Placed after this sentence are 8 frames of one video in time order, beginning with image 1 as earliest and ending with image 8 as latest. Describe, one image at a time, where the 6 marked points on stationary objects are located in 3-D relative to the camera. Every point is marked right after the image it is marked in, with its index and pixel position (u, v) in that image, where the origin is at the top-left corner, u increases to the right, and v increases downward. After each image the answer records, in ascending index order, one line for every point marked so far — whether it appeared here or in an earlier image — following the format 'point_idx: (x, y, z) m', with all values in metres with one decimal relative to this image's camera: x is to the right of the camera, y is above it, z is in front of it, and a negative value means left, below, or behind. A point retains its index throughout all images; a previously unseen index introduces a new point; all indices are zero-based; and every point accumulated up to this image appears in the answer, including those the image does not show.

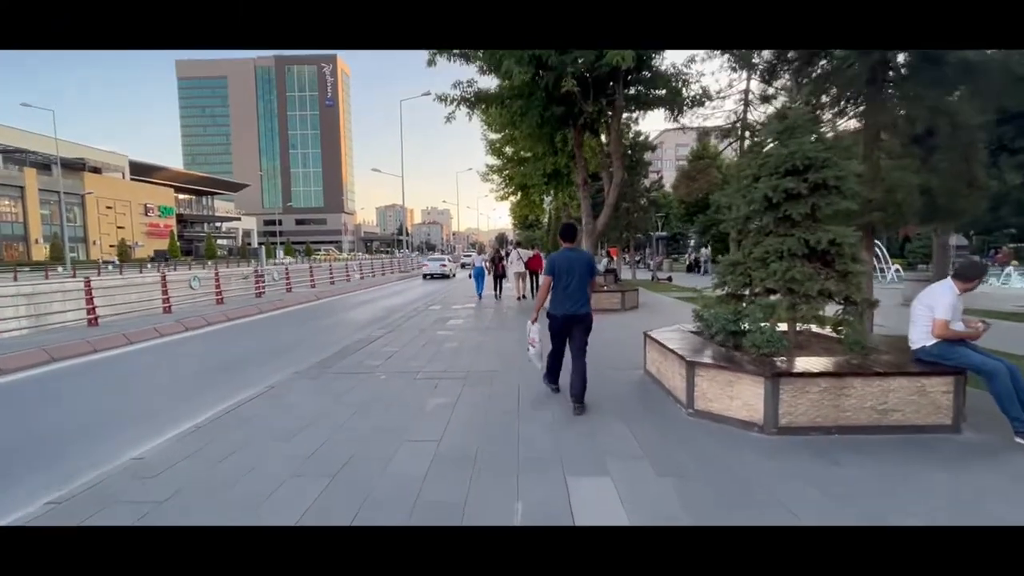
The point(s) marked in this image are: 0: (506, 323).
0: (-0.2, -1.0, +13.9) m
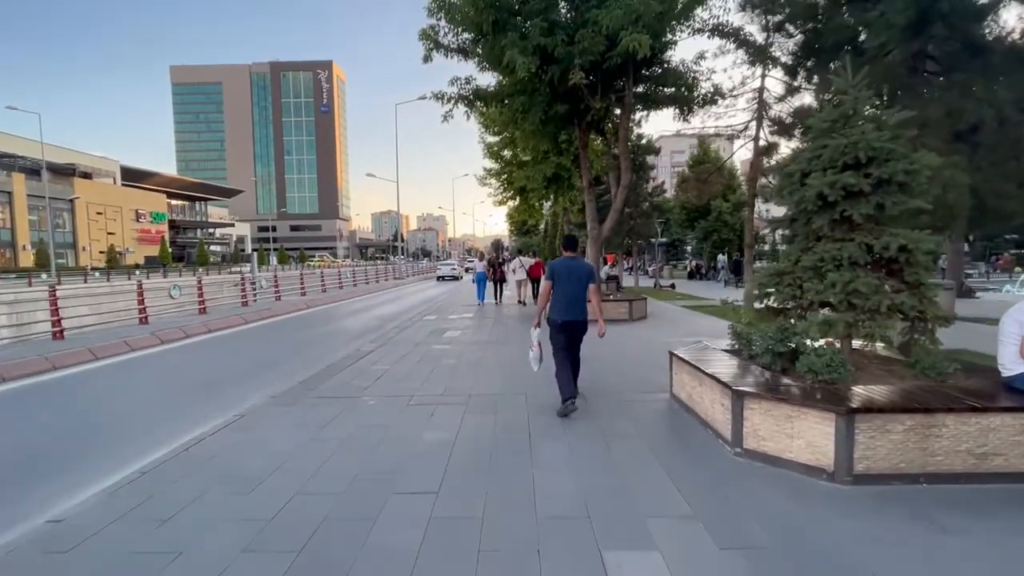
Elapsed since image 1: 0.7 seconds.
0: (-0.2, -1.2, +12.9) m
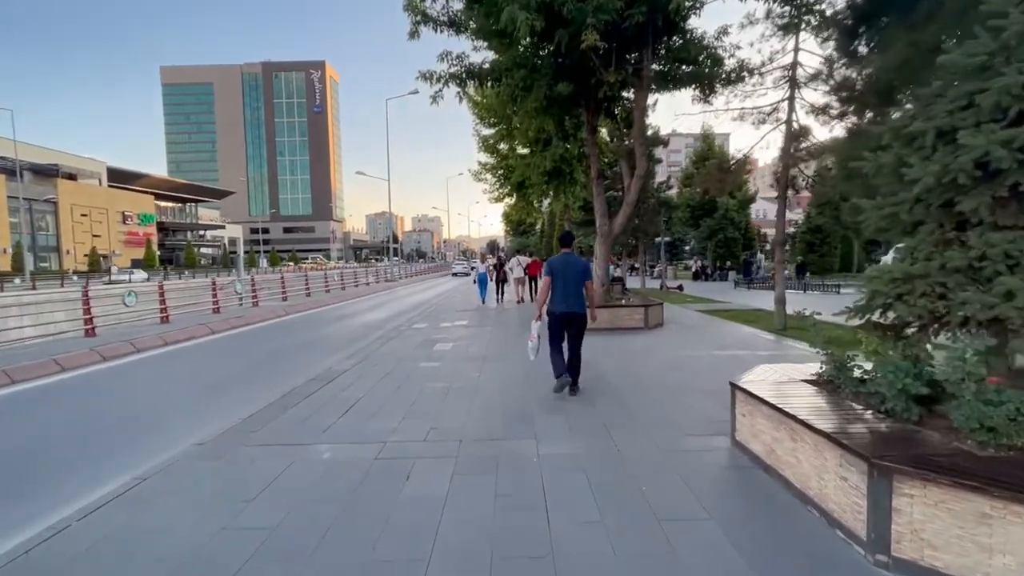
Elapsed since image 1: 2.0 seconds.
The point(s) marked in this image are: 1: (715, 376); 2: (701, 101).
0: (-0.1, -1.3, +11.2) m
1: (+3.4, -1.5, +8.1) m
2: (+5.0, +5.0, +13.0) m
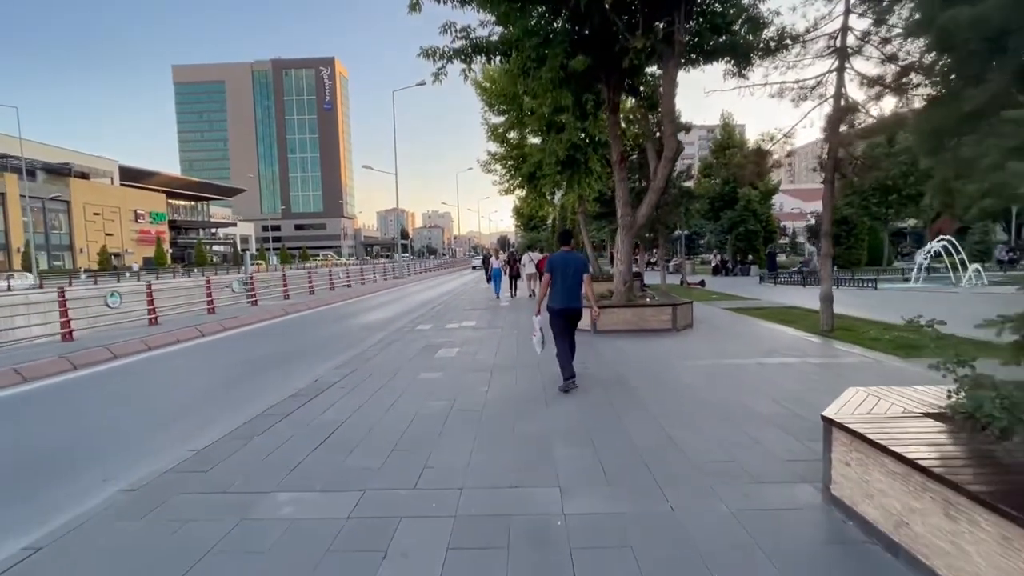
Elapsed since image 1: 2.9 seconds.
0: (+0.1, -1.3, +10.0) m
1: (+3.6, -1.5, +6.8) m
2: (+5.3, +5.1, +11.6) m
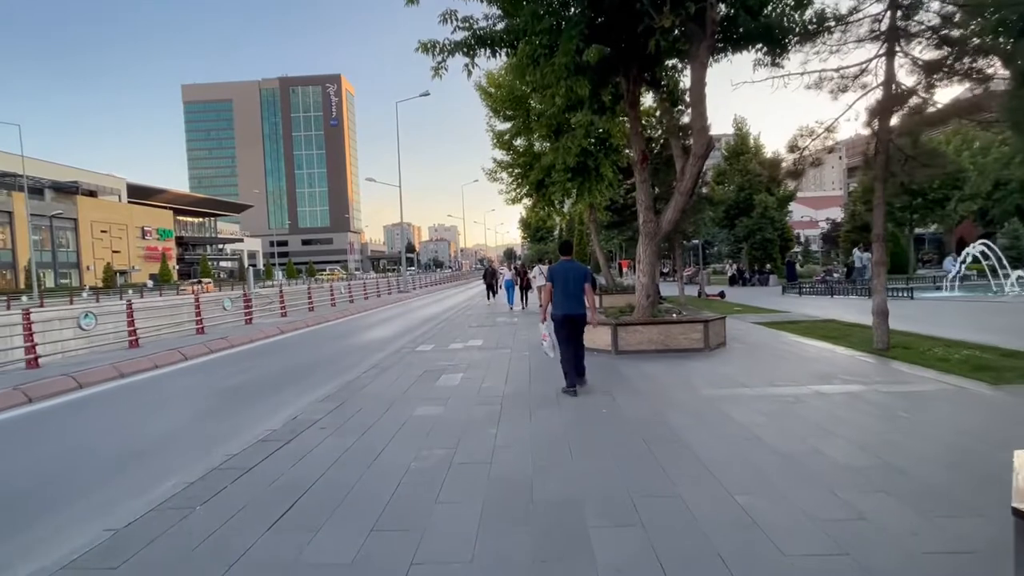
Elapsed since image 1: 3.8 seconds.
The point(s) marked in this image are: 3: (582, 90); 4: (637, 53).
0: (+0.3, -1.6, +8.7) m
1: (+3.7, -1.6, +5.5) m
2: (+5.5, +4.8, +10.4) m
3: (+1.4, +3.9, +9.3) m
4: (+2.4, +4.5, +9.5) m
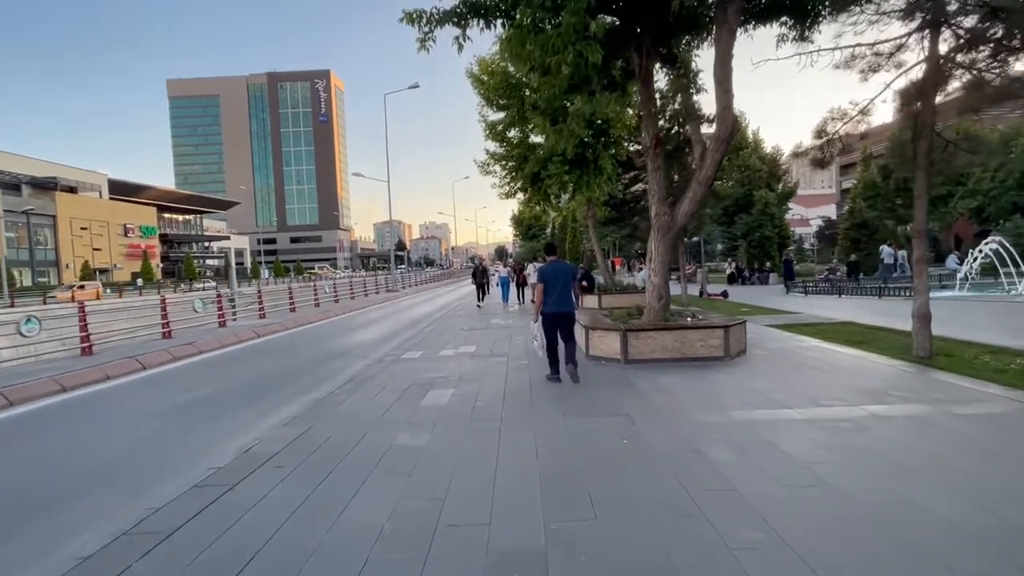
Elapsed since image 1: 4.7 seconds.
0: (+0.3, -1.6, +7.6) m
1: (+3.8, -1.7, +4.4) m
2: (+5.4, +4.8, +9.3) m
3: (+1.4, +3.8, +8.1) m
4: (+2.3, +4.5, +8.4) m
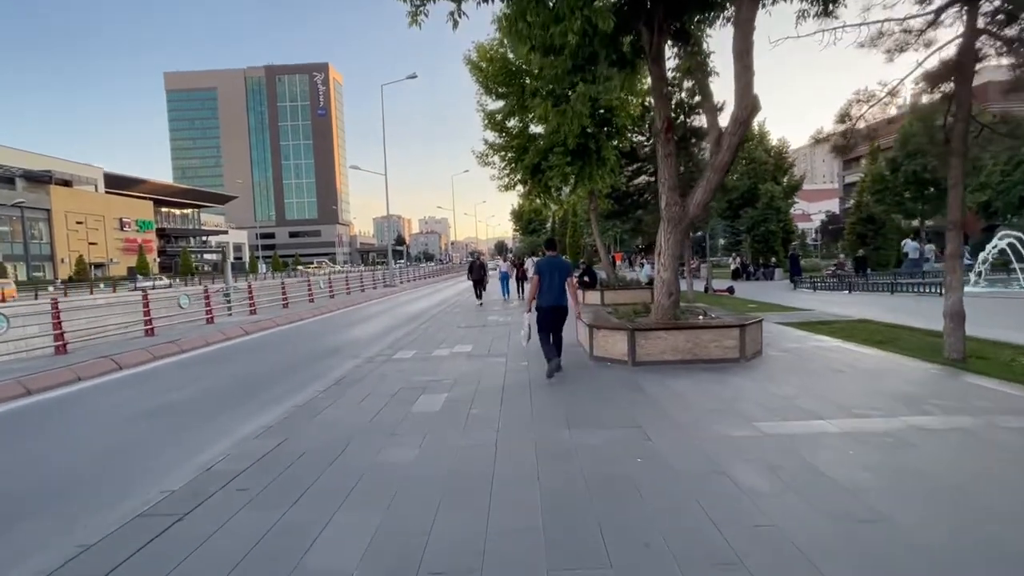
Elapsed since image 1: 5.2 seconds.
0: (+0.3, -1.6, +6.9) m
1: (+3.7, -1.7, +3.8) m
2: (+5.4, +4.9, +8.6) m
3: (+1.3, +3.9, +7.4) m
4: (+2.3, +4.6, +7.7) m
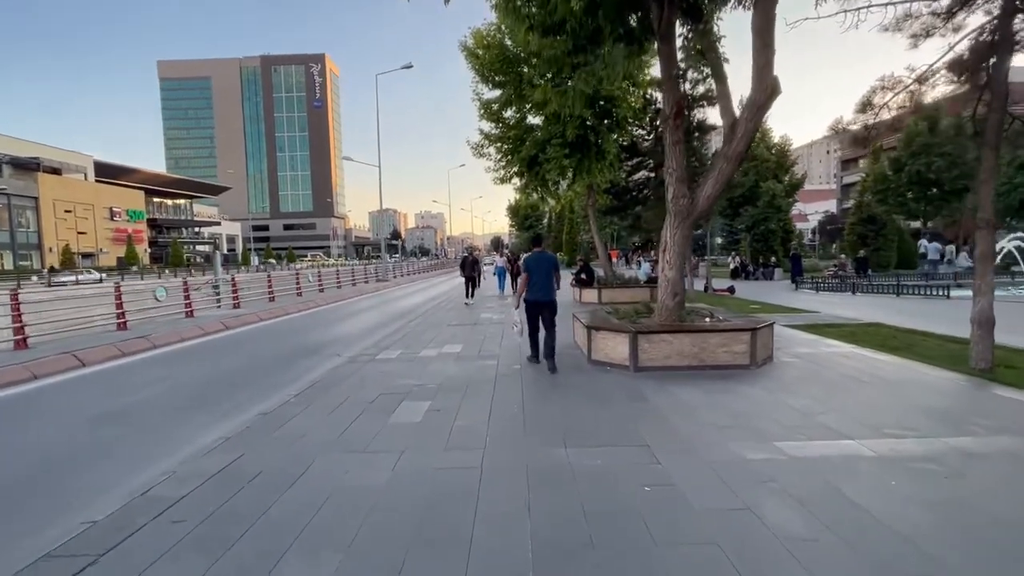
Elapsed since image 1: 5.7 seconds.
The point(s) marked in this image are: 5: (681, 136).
0: (+0.2, -1.5, +6.2) m
1: (+3.6, -1.7, +3.2) m
2: (+5.3, +4.8, +8.0) m
3: (+1.3, +3.9, +6.7) m
4: (+2.3, +4.6, +7.0) m
5: (+2.8, +2.5, +8.2) m
